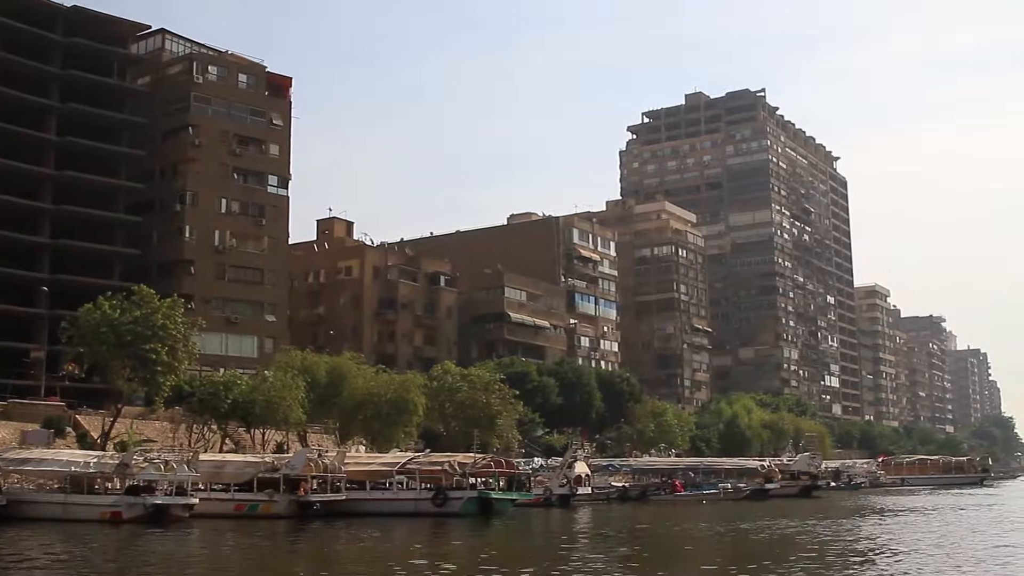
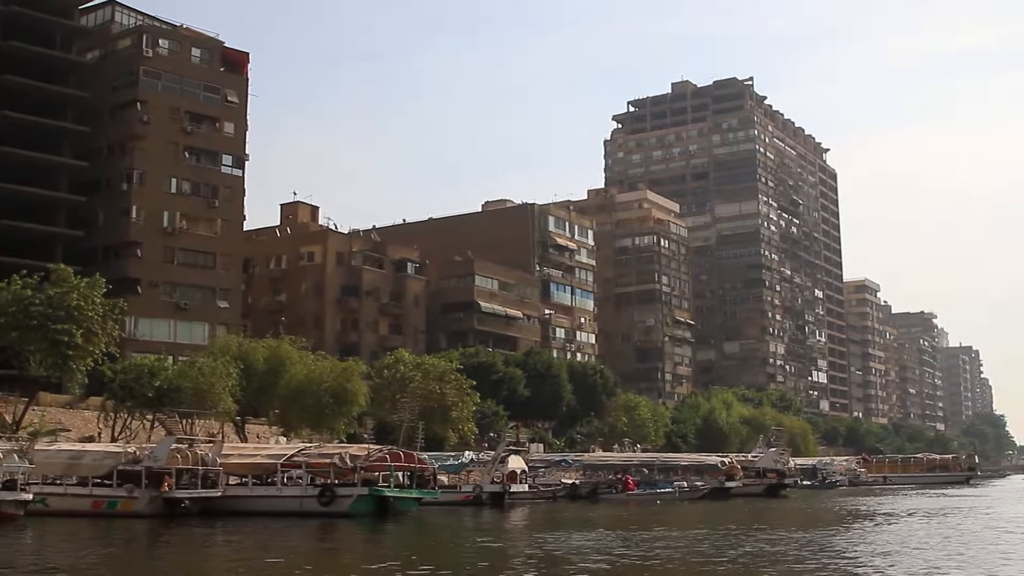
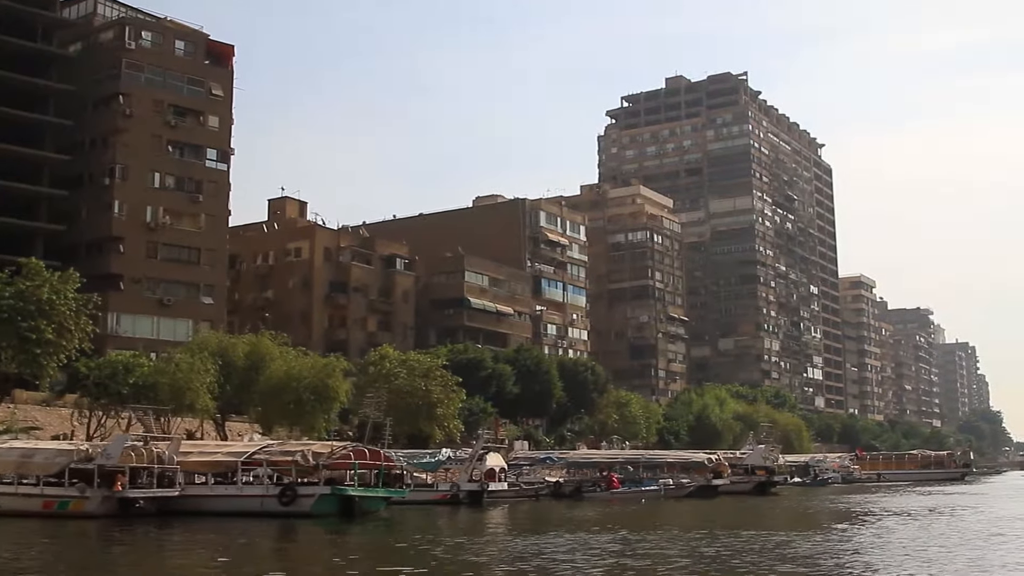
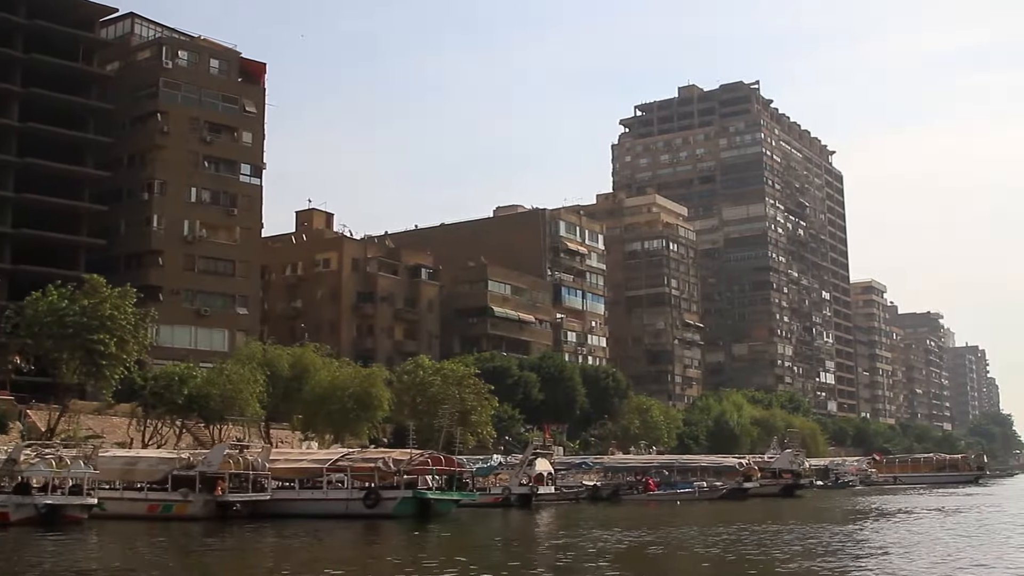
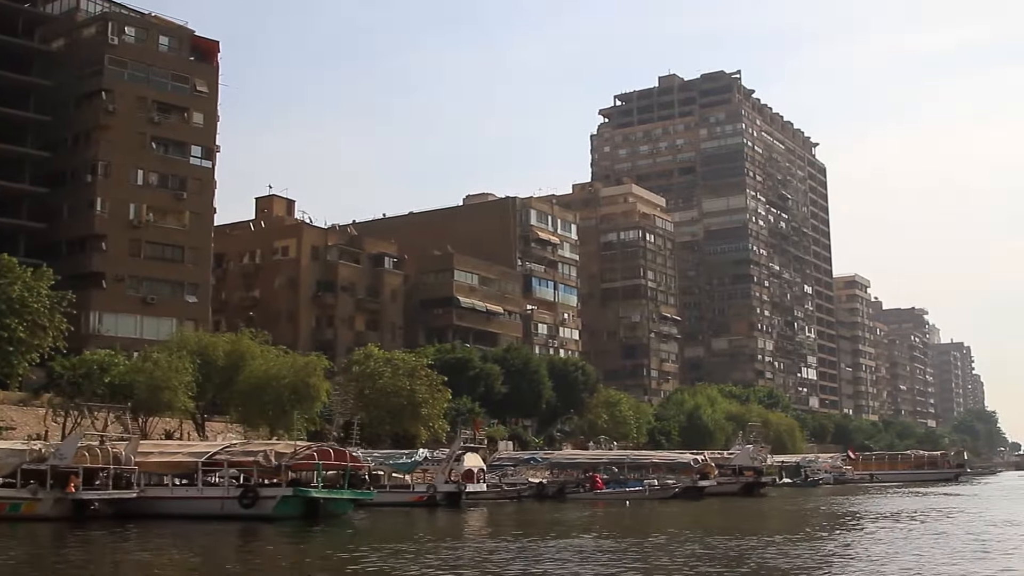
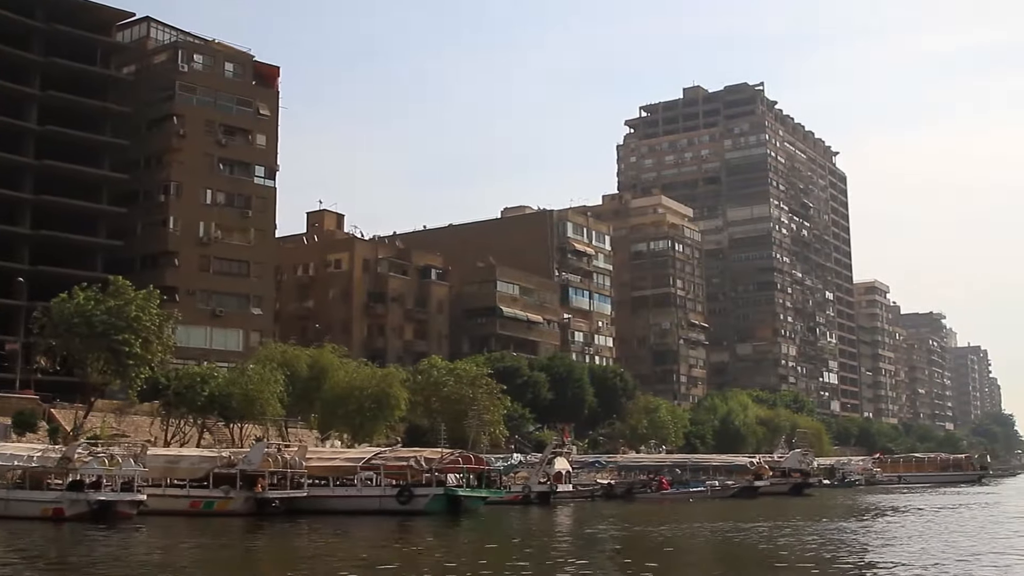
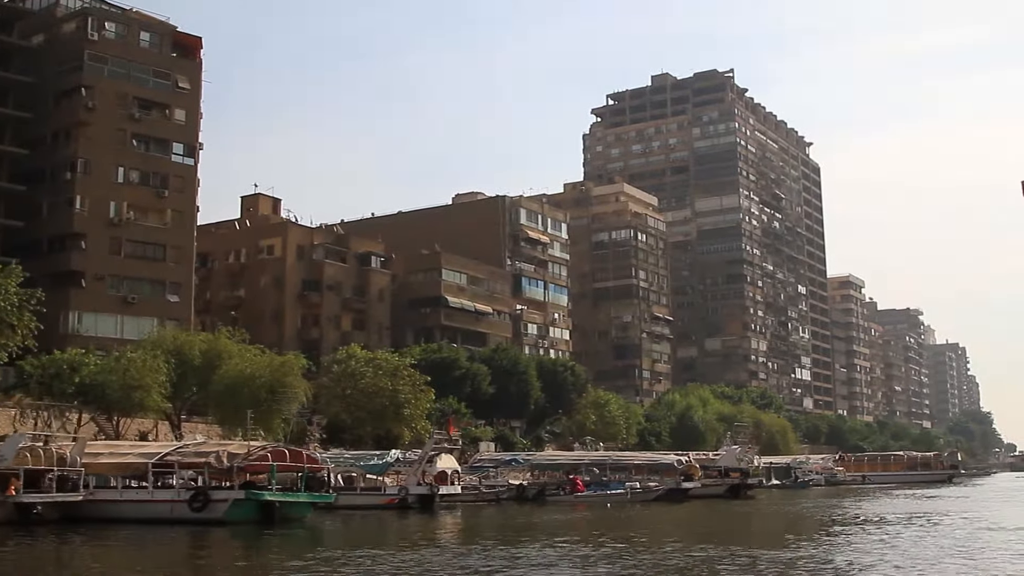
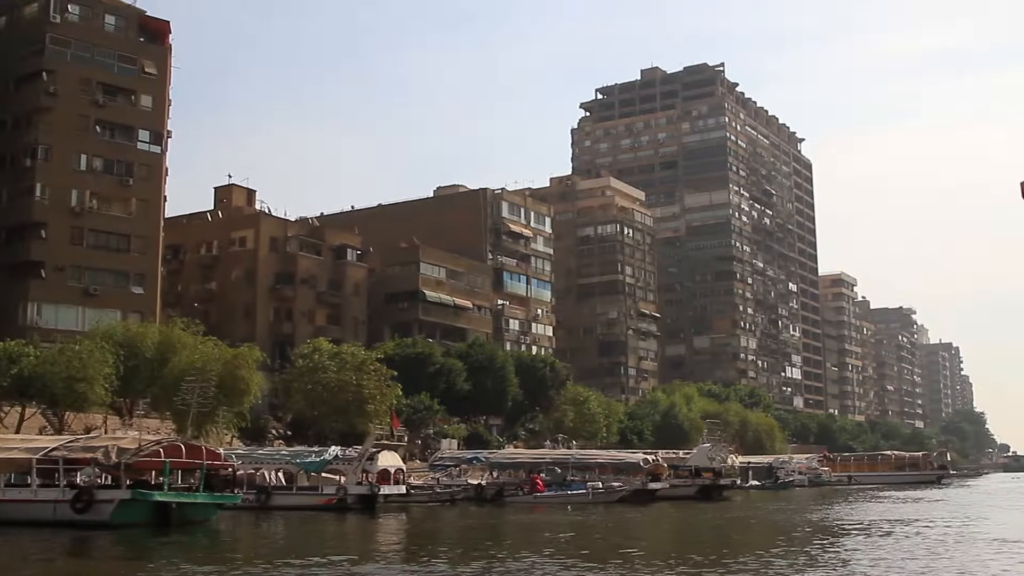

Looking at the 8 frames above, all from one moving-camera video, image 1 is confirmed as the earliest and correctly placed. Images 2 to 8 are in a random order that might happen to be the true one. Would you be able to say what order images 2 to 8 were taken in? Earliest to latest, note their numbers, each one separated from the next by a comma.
6, 4, 2, 3, 5, 7, 8
